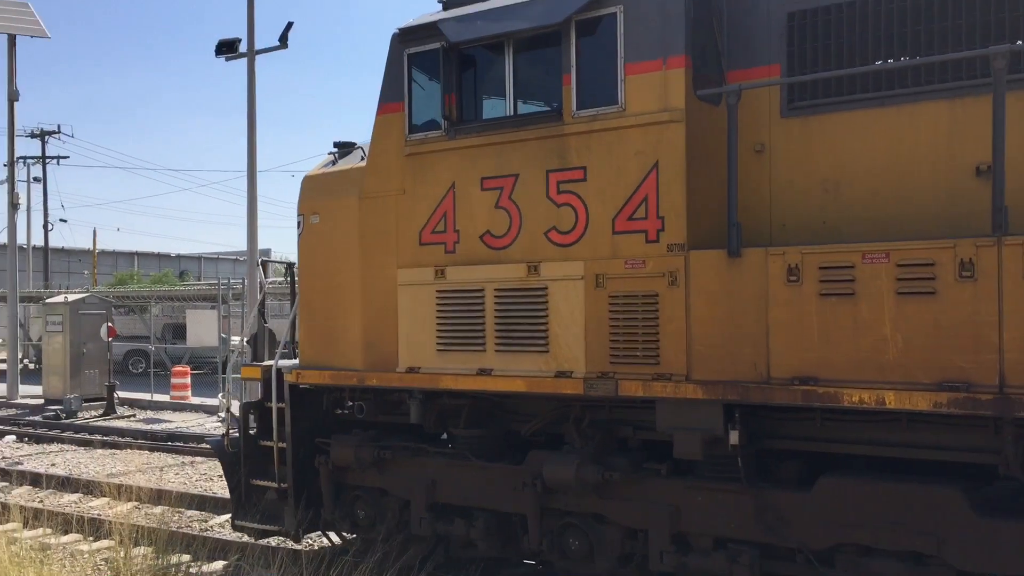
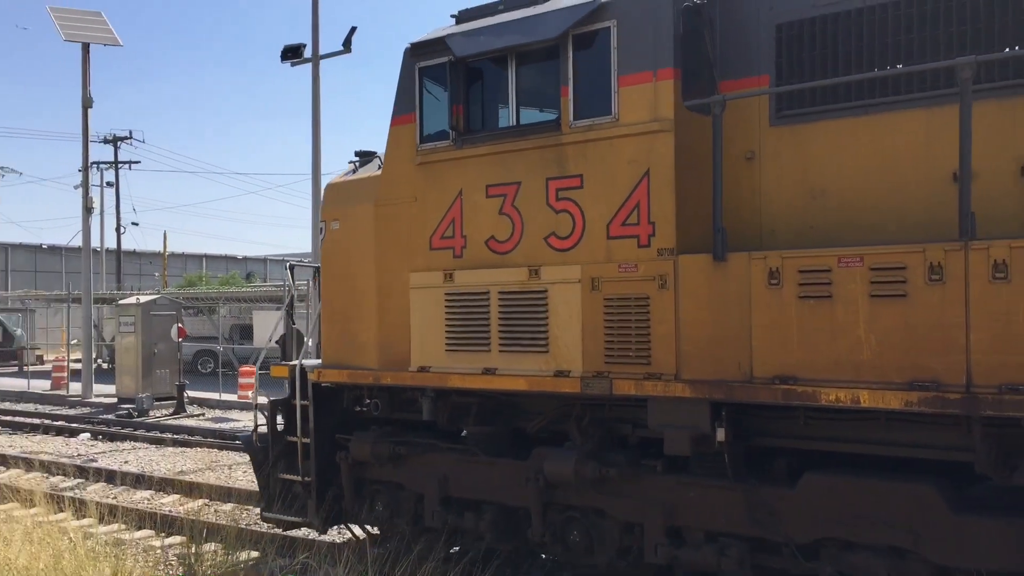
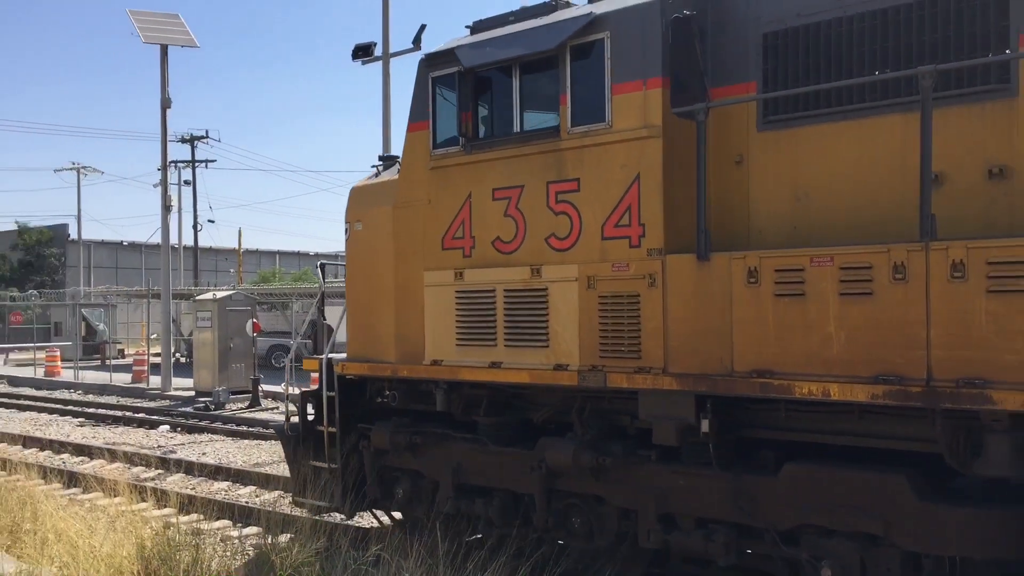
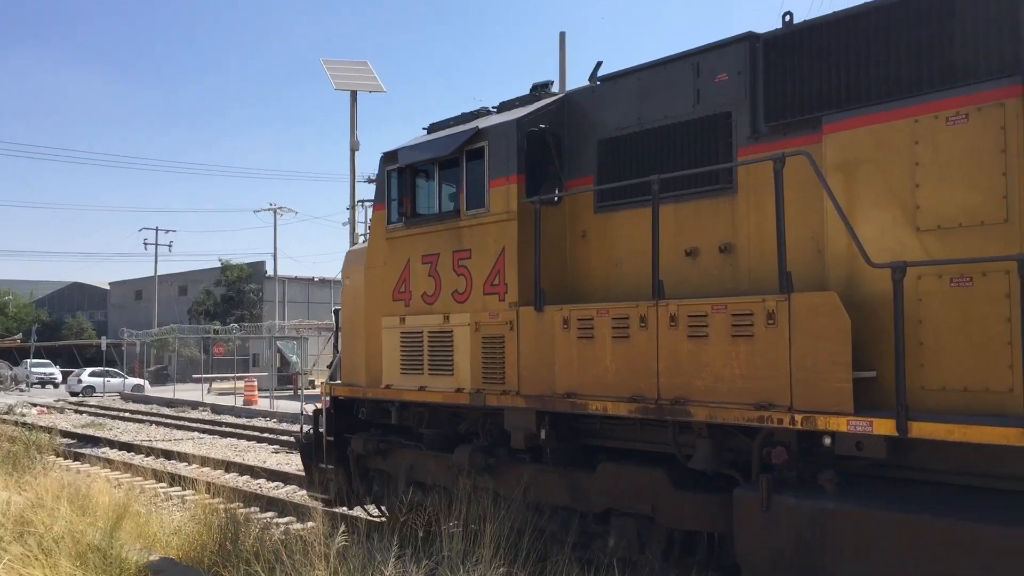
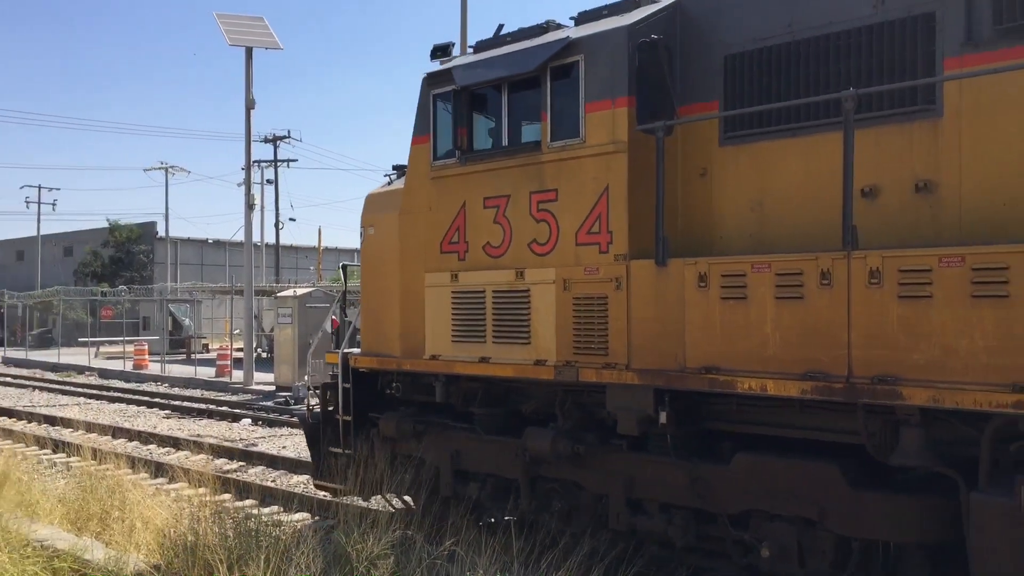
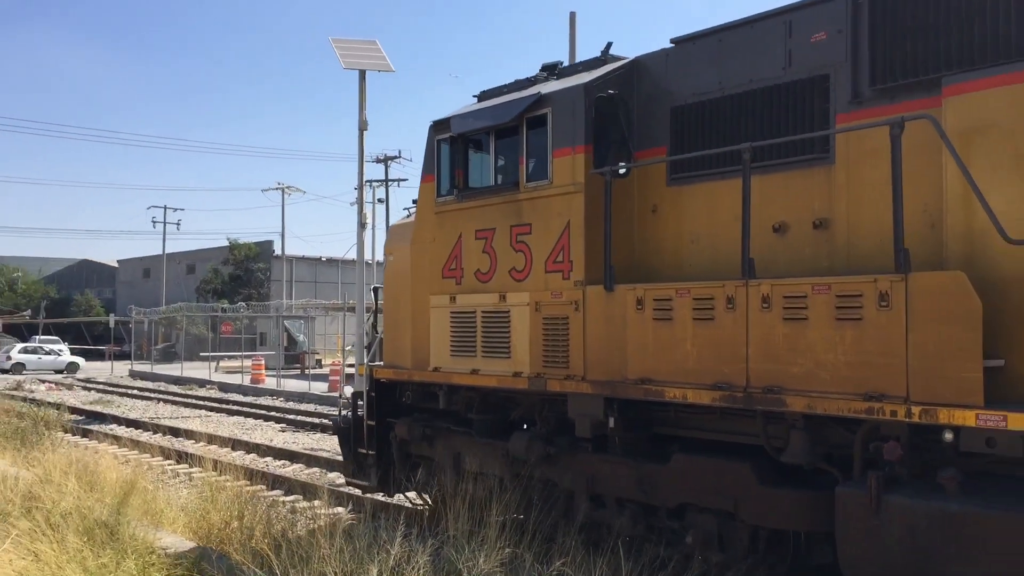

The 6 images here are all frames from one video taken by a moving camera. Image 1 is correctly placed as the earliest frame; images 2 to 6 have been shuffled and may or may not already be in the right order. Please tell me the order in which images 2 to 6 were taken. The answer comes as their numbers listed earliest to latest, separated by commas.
2, 3, 5, 6, 4
